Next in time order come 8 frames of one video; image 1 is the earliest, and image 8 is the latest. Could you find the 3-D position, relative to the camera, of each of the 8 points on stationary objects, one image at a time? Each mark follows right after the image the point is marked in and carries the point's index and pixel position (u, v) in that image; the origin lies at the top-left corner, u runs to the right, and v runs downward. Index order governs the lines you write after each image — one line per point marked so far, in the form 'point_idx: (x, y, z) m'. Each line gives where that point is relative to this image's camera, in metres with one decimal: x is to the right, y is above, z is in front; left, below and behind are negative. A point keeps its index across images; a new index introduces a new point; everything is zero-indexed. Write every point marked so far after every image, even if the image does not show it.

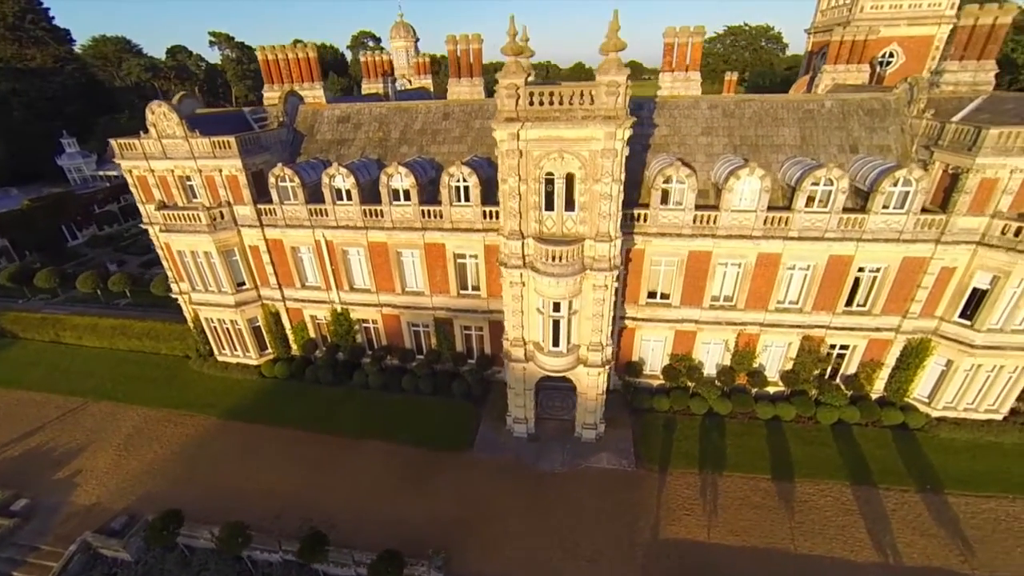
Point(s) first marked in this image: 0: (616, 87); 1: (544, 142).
0: (+4.5, +9.0, +18.8) m
1: (+1.4, +7.0, +20.2) m
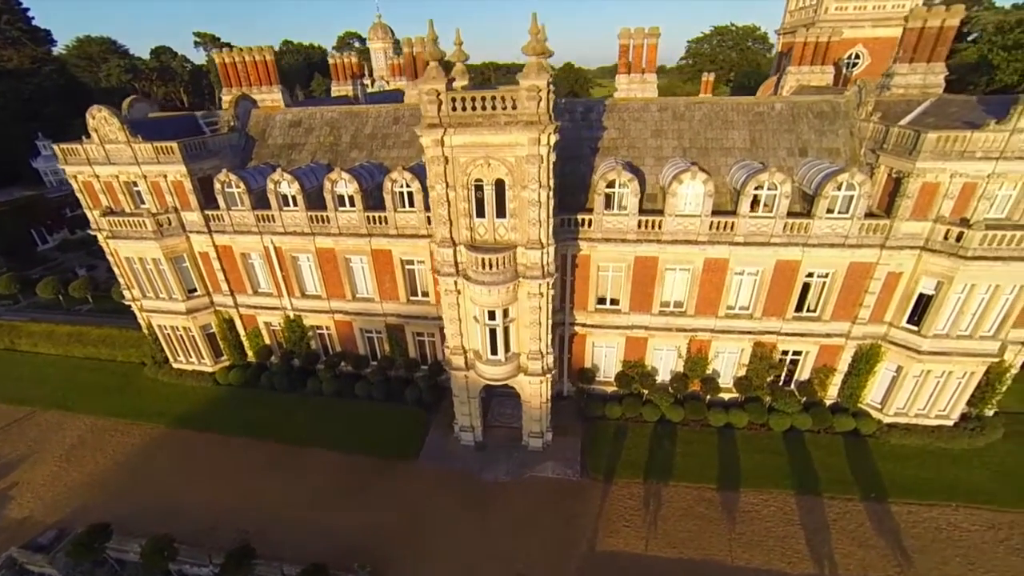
0: (+1.0, +8.6, +18.4) m
1: (-2.1, +6.6, +19.8) m
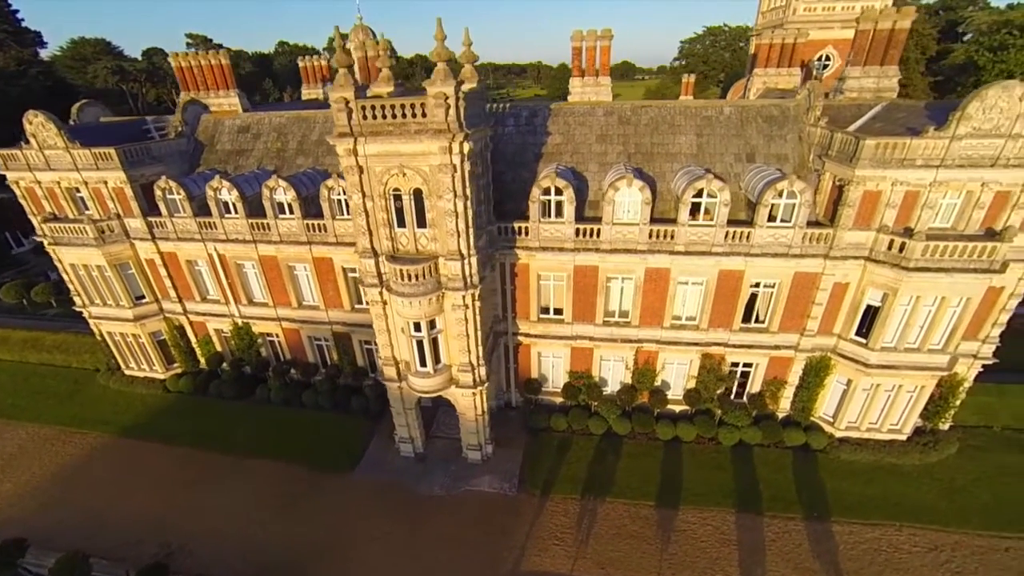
0: (-2.9, +8.0, +17.8) m
1: (-6.0, +6.0, +19.3) m
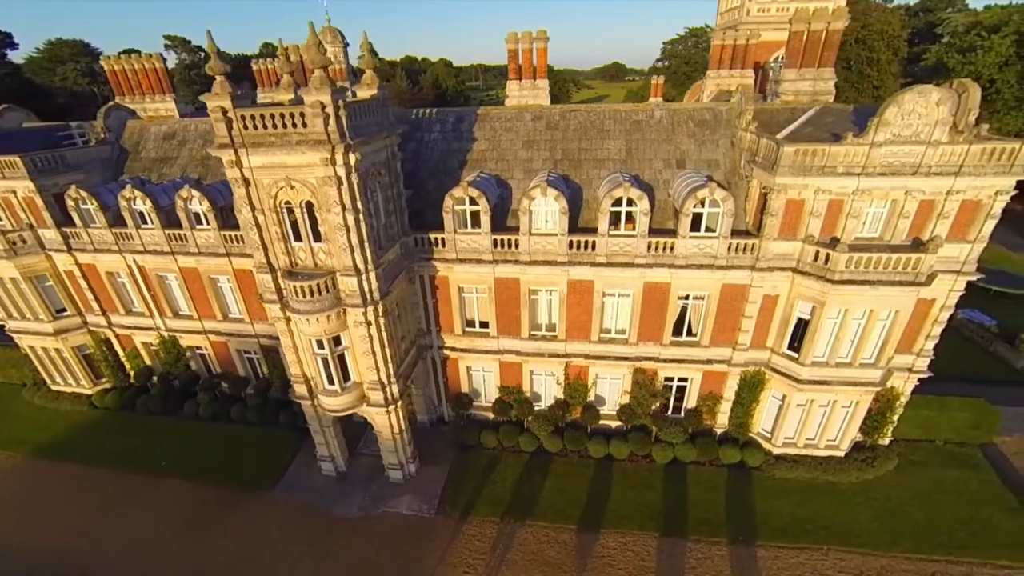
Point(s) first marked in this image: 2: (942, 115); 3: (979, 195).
0: (-7.6, +7.2, +16.7) m
1: (-10.7, +5.2, +18.2) m
2: (+18.8, +7.6, +17.9) m
3: (+21.9, +4.4, +19.3) m
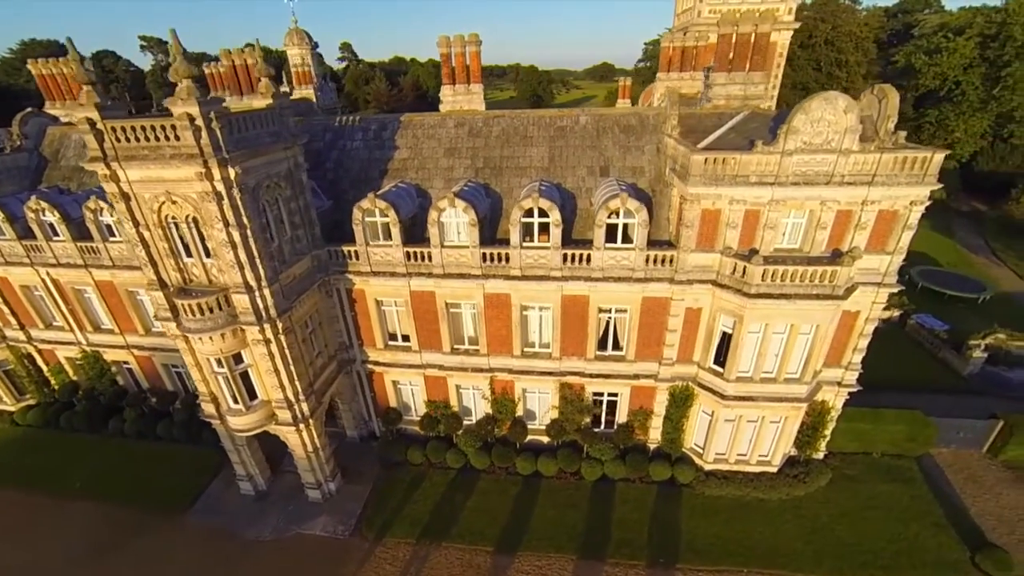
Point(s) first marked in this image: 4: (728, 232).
0: (-12.2, +6.4, +15.8) m
1: (-15.3, +4.4, +17.2) m
2: (+14.2, +7.0, +17.2) m
3: (+17.3, +3.8, +18.7) m
4: (+10.4, +2.7, +19.8) m
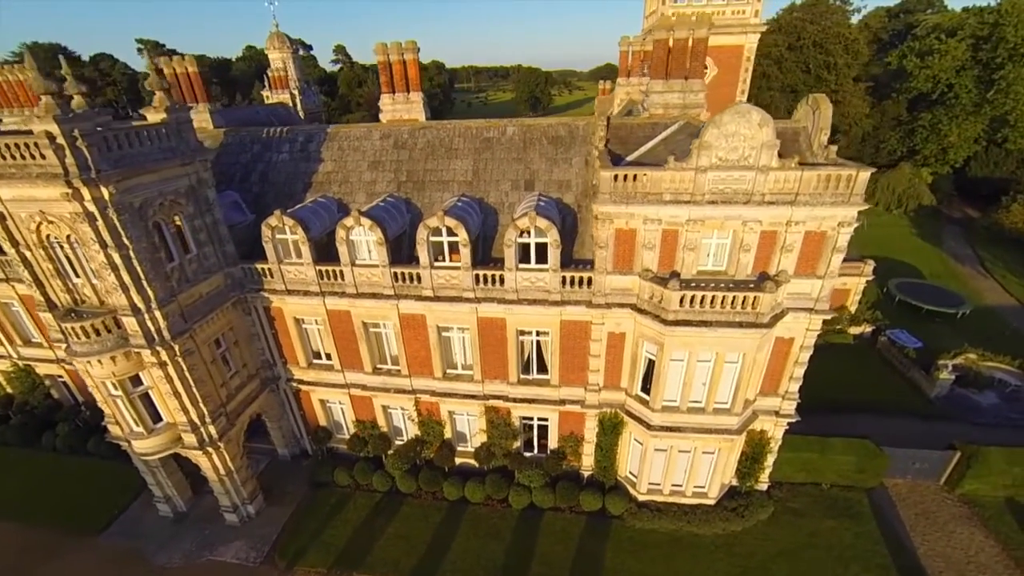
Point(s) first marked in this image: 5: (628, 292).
0: (-16.5, +5.5, +14.9) m
1: (-19.7, +3.4, +16.4) m
2: (+9.8, +5.8, +15.9) m
3: (+13.0, +2.6, +17.3) m
4: (+6.0, +1.5, +18.5) m
5: (+5.4, -0.2, +19.3) m
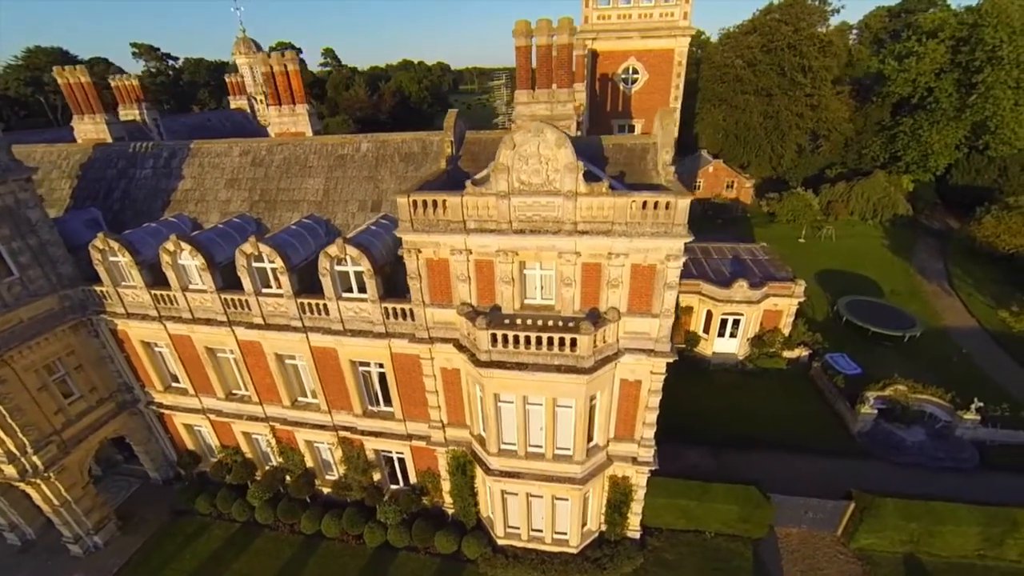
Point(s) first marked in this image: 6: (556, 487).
0: (-24.4, +4.3, +14.1) m
1: (-27.5, +2.3, +15.6) m
2: (+2.0, +4.4, +14.2) m
3: (+5.1, +1.1, +15.5) m
4: (-1.8, +0.1, +17.0) m
5: (-2.4, -1.6, +17.8) m
6: (+2.2, -8.9, +18.9) m
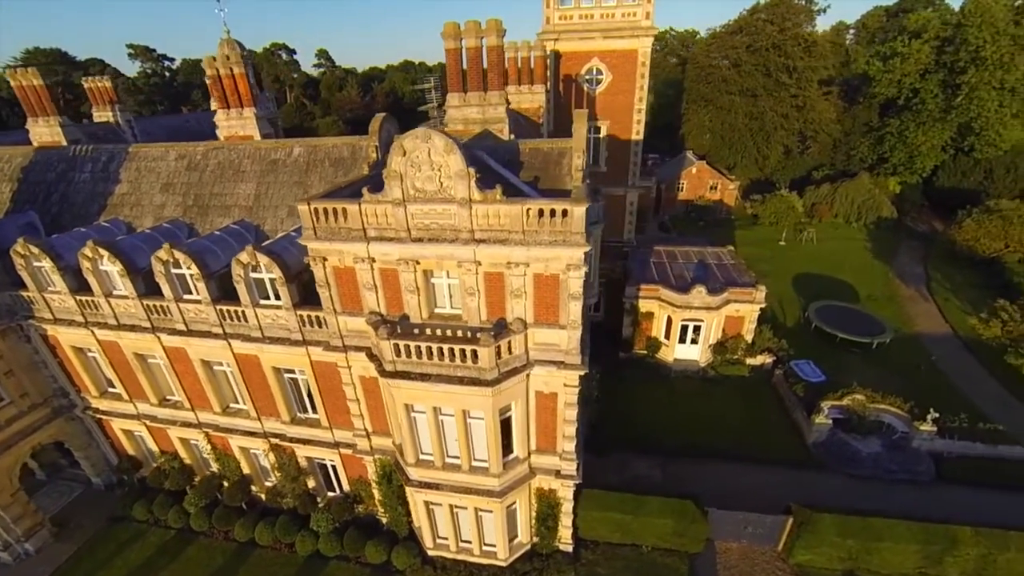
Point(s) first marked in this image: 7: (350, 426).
0: (-28.0, +4.1, +14.0) m
1: (-31.1, +2.1, +15.6) m
2: (-1.6, +4.0, +13.8) m
3: (+1.6, +0.8, +15.0) m
4: (-5.4, -0.2, +16.6) m
5: (-5.9, -1.9, +17.4) m
6: (-1.4, -9.2, +18.5) m
7: (-7.6, -6.6, +20.0) m
